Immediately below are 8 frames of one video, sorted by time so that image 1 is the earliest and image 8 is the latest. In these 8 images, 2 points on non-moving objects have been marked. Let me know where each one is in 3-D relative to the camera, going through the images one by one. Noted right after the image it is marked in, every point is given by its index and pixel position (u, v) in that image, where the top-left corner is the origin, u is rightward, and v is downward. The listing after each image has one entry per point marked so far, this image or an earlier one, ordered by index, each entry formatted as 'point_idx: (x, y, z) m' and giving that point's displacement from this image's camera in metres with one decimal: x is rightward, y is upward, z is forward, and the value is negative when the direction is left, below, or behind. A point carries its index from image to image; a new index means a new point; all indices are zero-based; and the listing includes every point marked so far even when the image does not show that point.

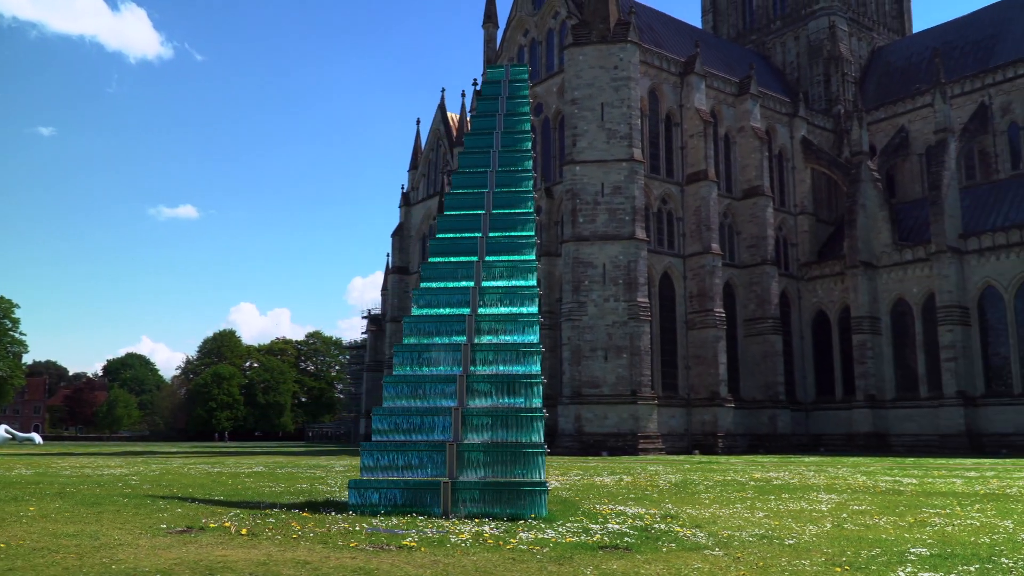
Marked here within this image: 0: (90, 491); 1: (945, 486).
0: (-6.3, -3.1, +12.2) m
1: (+6.4, -3.0, +12.2) m
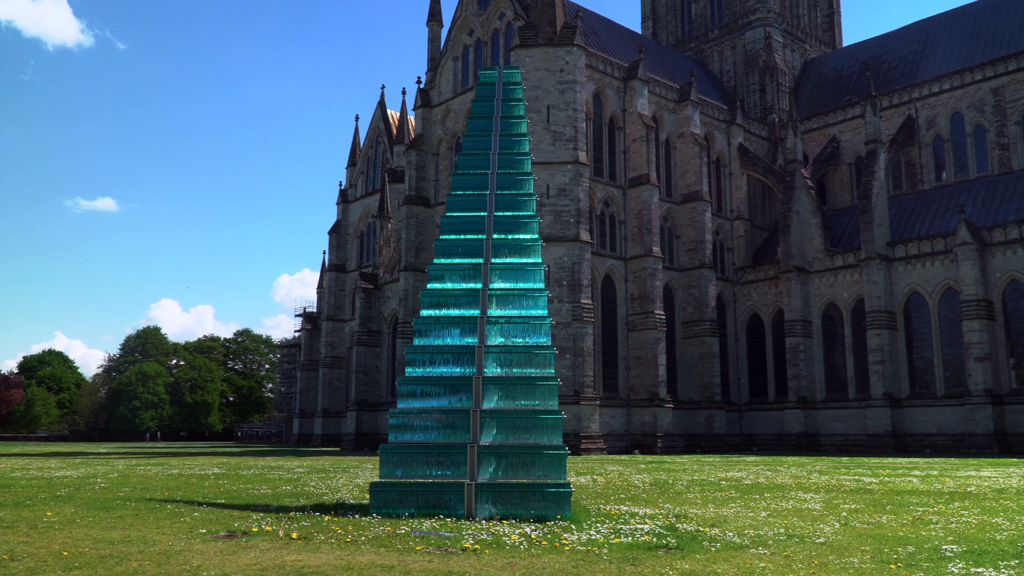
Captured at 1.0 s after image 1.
0: (-6.5, -3.0, +11.7) m
1: (+6.1, -3.1, +12.7) m
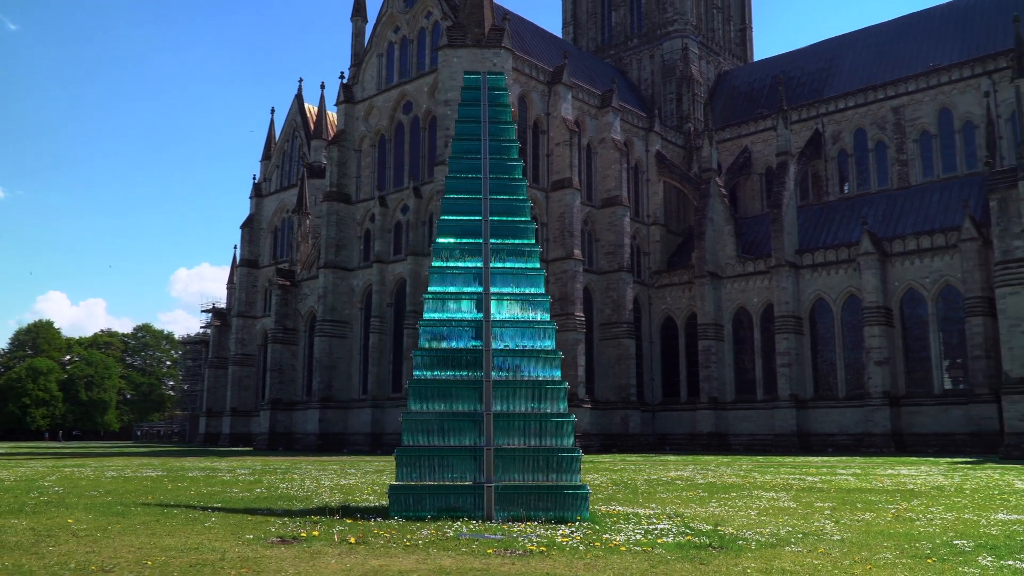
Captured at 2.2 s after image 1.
0: (-6.9, -2.9, +11.1) m
1: (+5.5, -3.3, +13.4) m
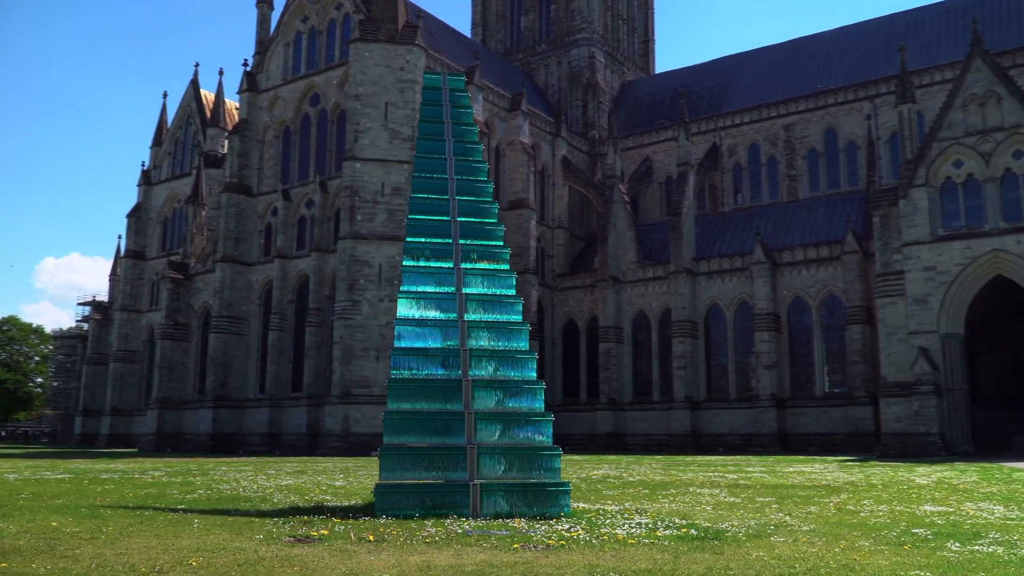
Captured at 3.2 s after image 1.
0: (-7.6, -2.7, +10.3) m
1: (+4.5, -3.4, +14.2) m
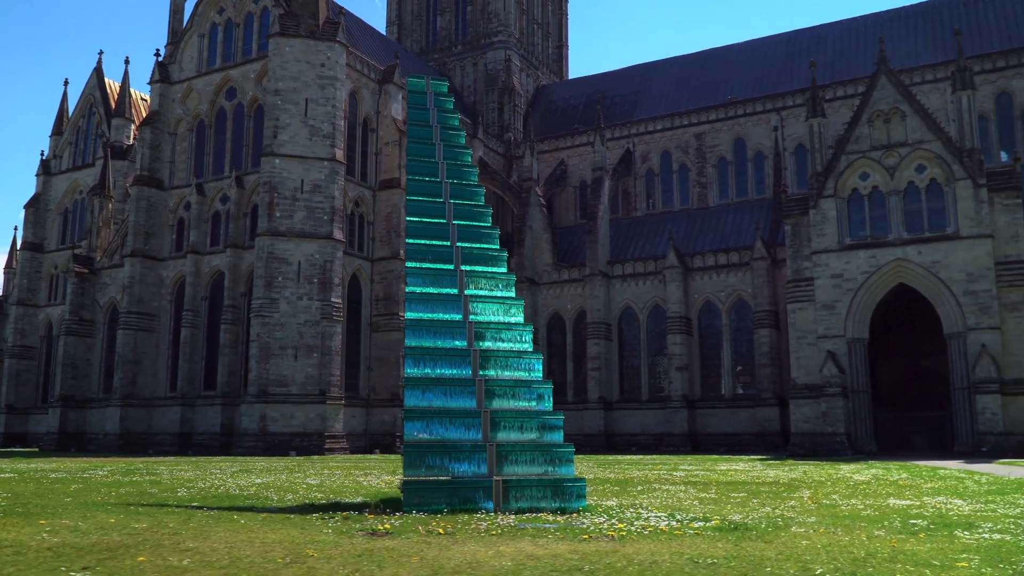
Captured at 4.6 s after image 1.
0: (-7.8, -2.7, +9.7) m
1: (+3.8, -3.5, +14.9) m
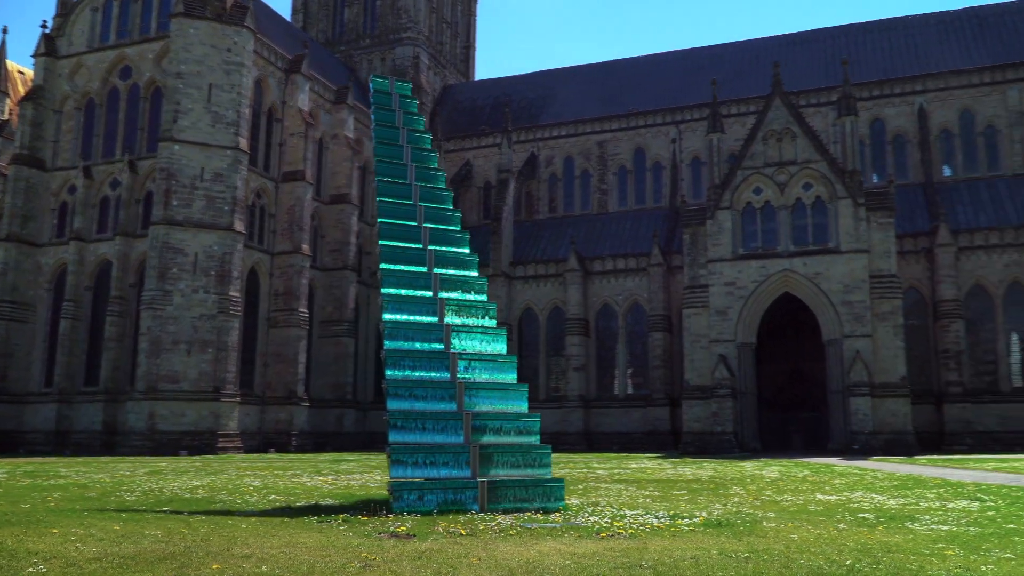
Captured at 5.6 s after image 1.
0: (-8.3, -2.5, +8.9) m
1: (+2.5, -3.6, +15.5) m
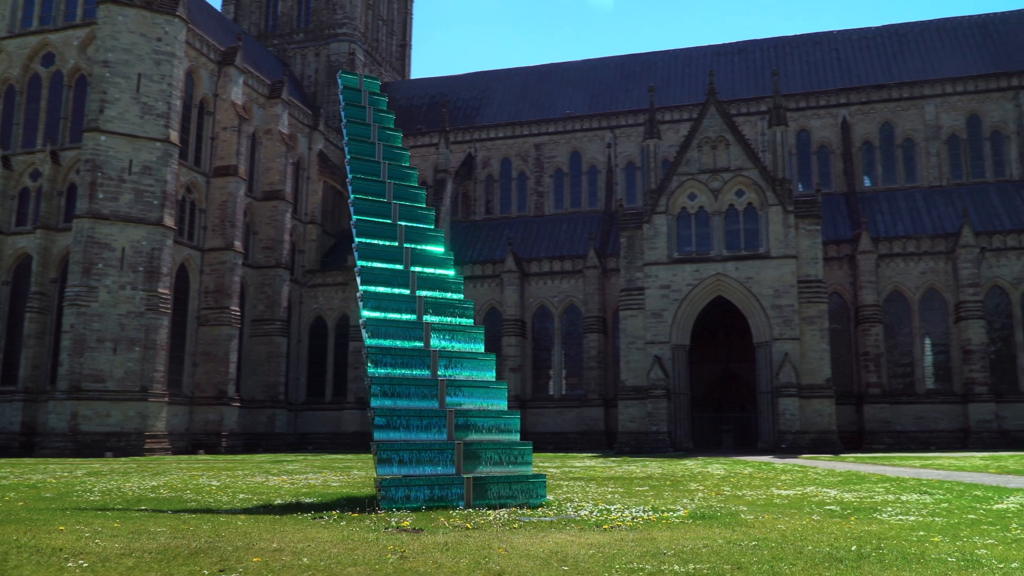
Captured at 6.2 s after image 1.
0: (-8.5, -2.4, +8.3) m
1: (+1.6, -3.6, +15.8) m
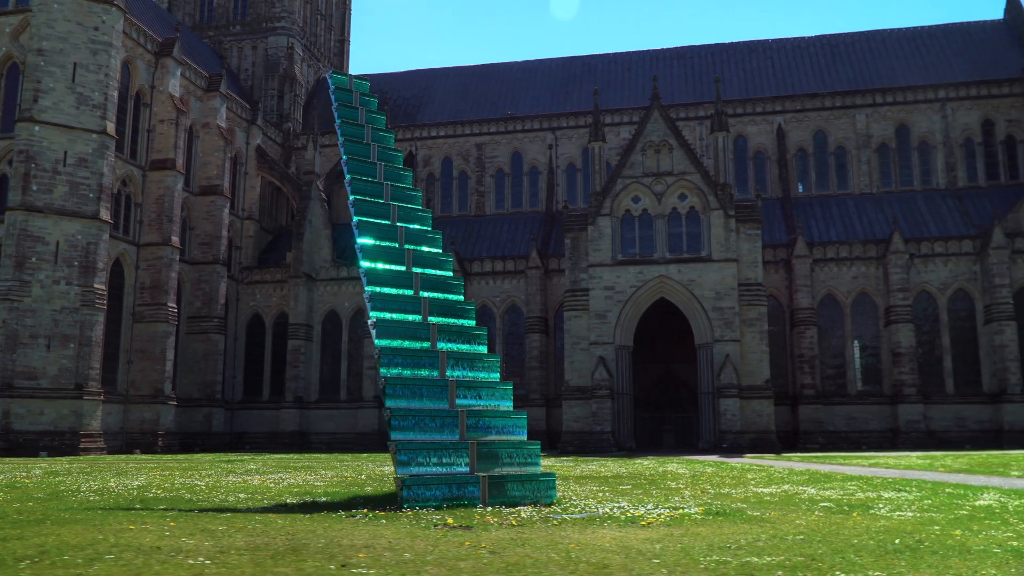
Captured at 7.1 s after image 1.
0: (-8.5, -2.3, +7.8) m
1: (+1.1, -3.7, +16.0) m
